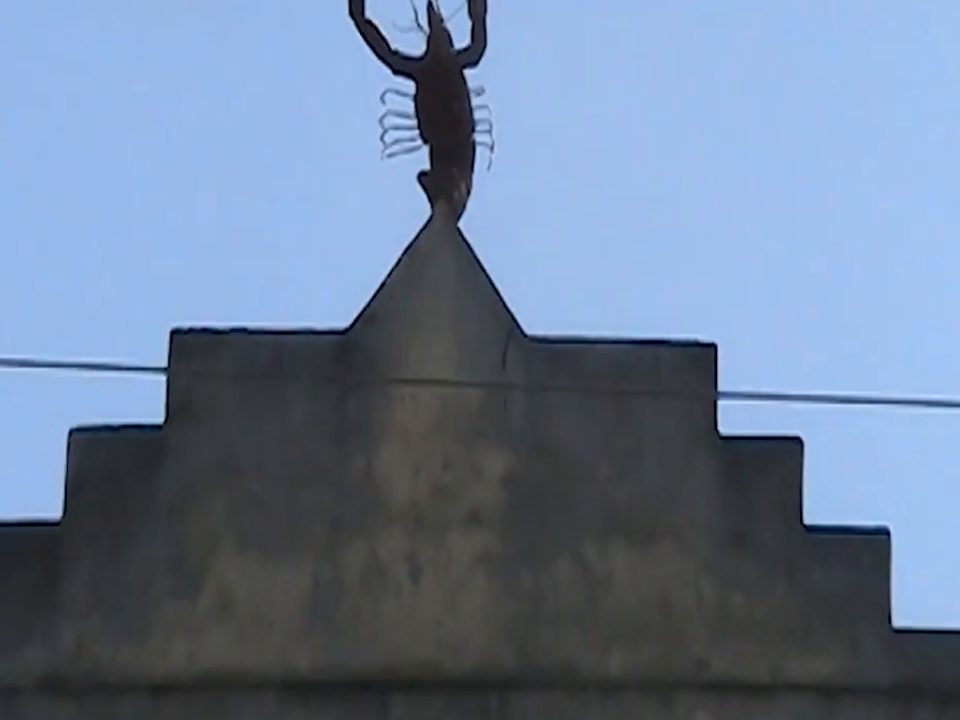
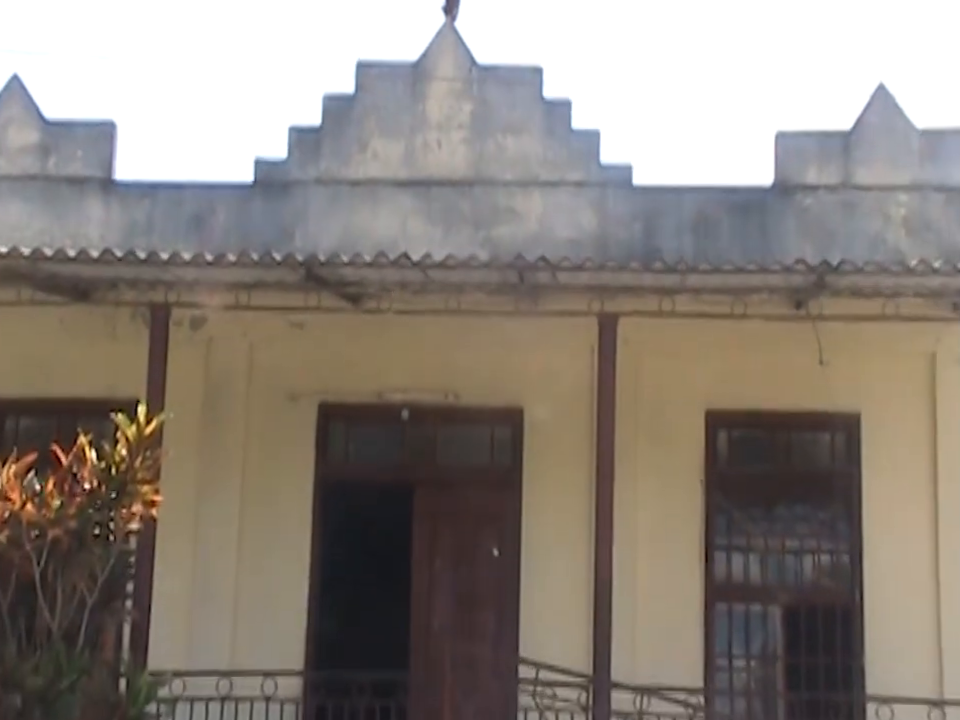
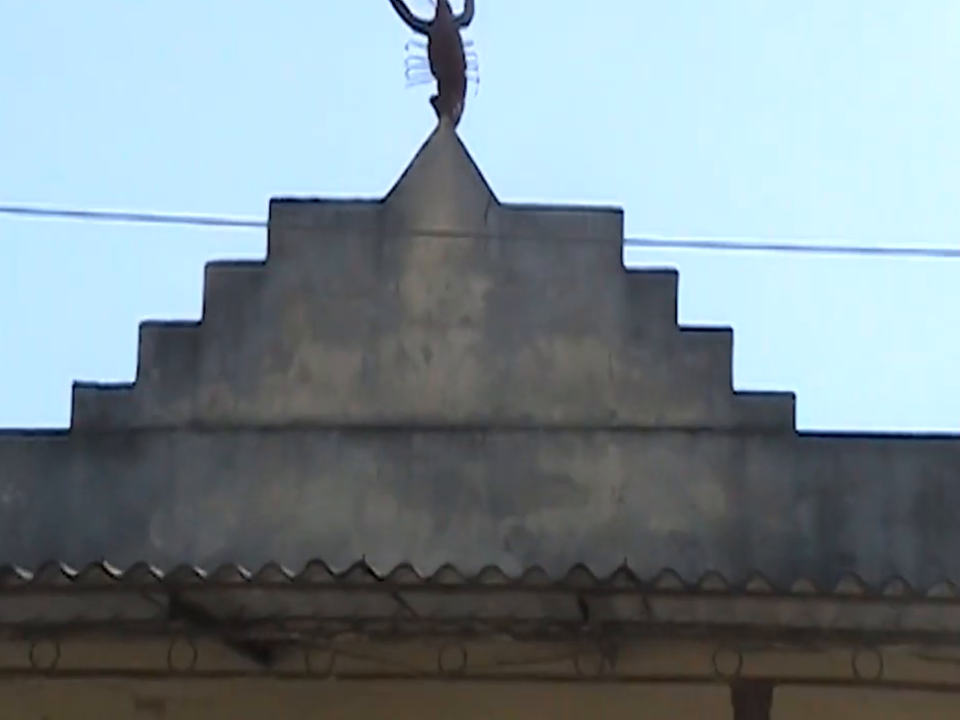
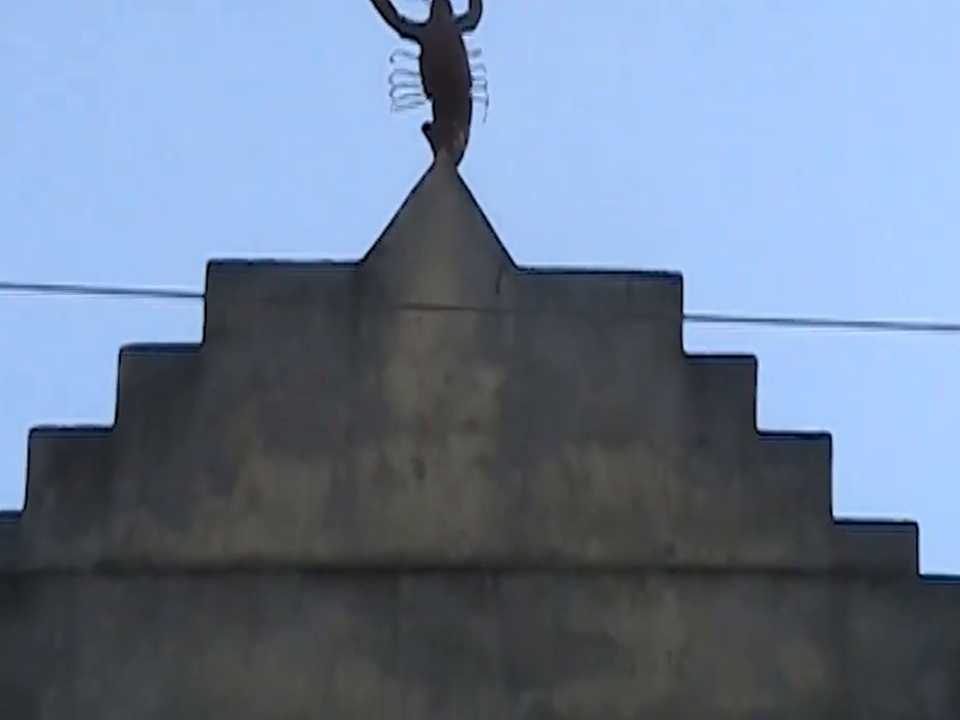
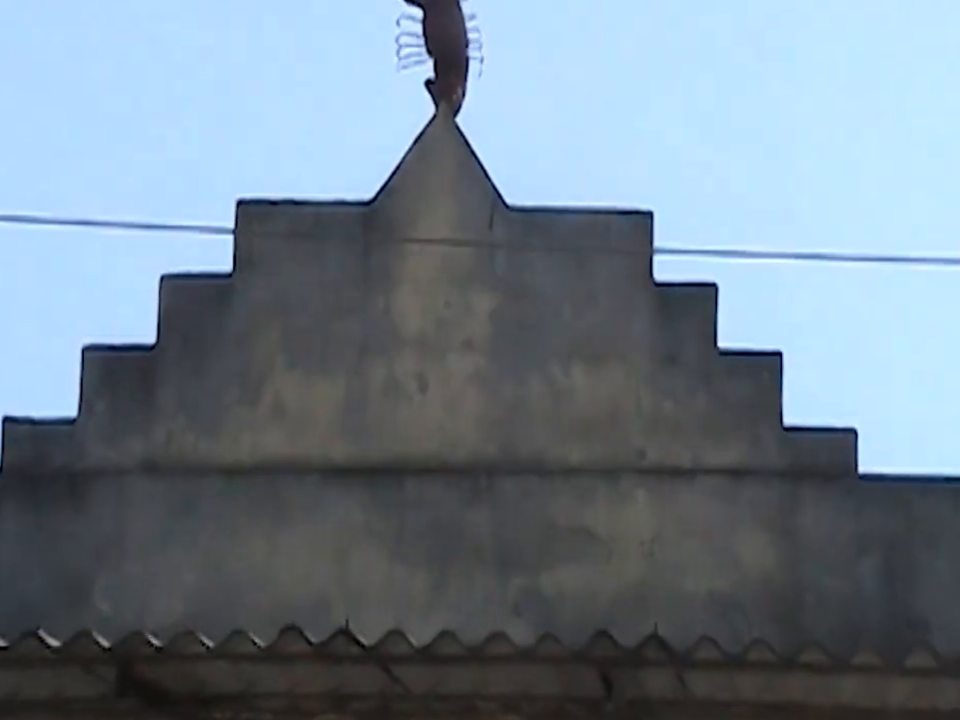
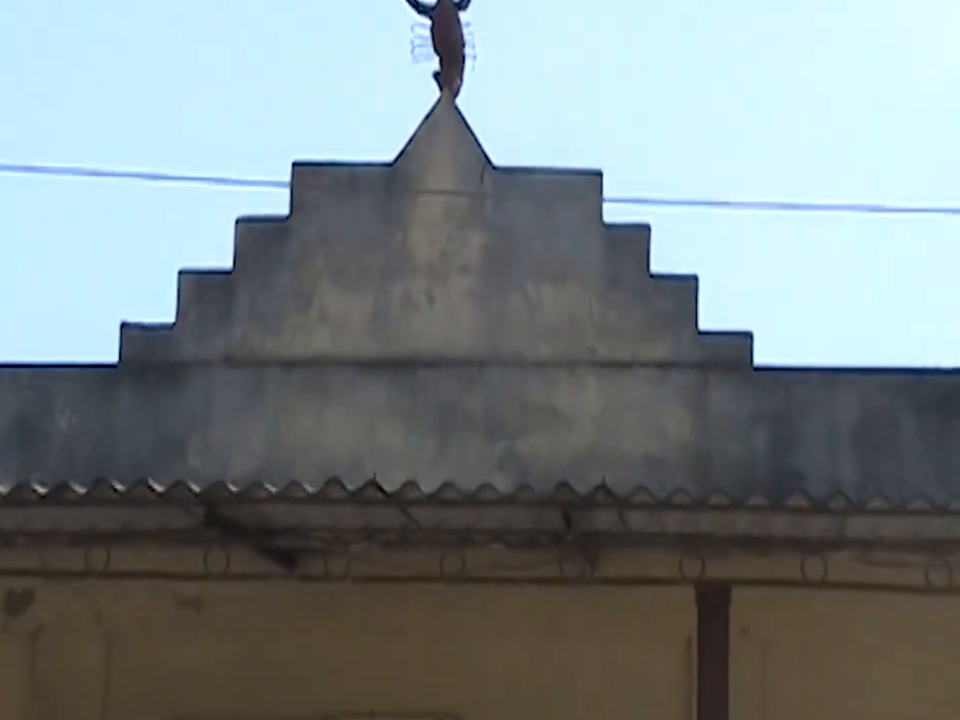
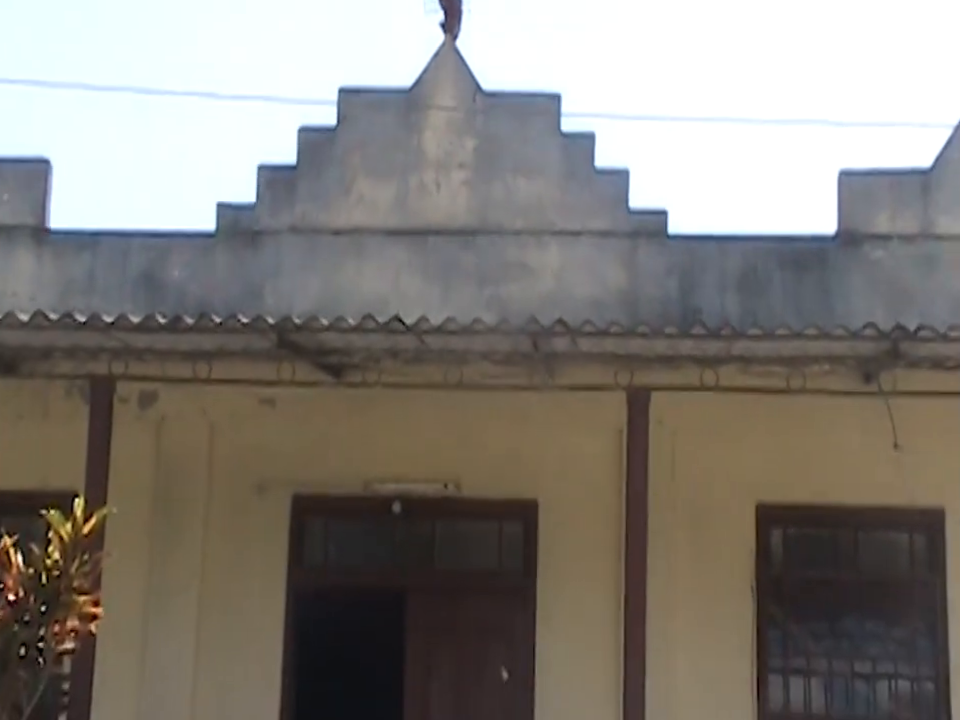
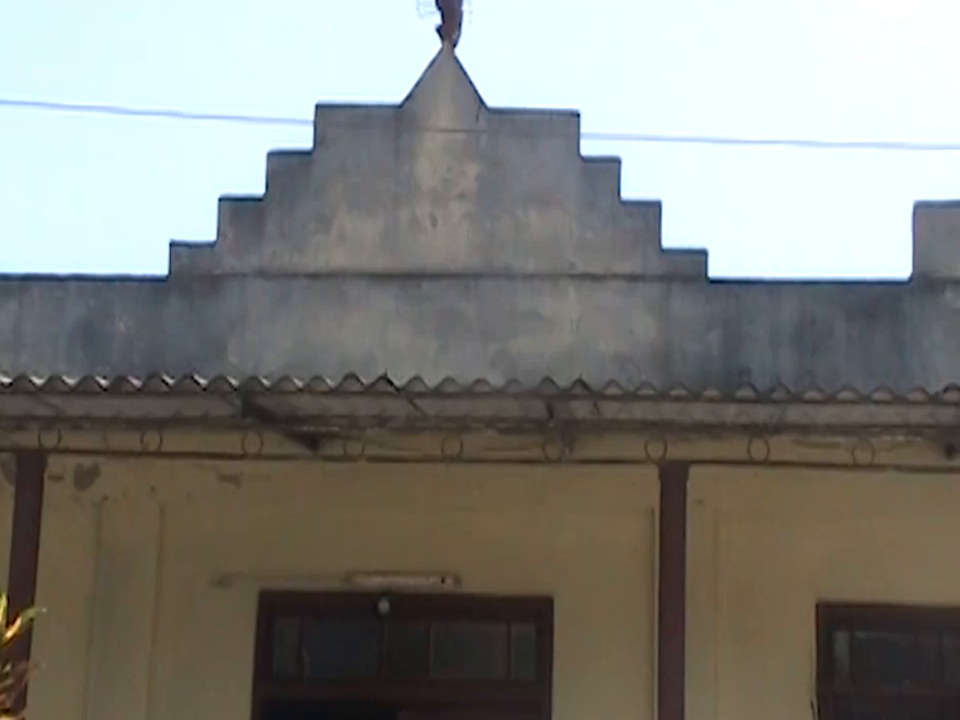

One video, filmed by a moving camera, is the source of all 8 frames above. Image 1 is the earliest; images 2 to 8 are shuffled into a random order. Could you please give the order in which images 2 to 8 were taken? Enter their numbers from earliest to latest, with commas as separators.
4, 5, 3, 6, 8, 7, 2
